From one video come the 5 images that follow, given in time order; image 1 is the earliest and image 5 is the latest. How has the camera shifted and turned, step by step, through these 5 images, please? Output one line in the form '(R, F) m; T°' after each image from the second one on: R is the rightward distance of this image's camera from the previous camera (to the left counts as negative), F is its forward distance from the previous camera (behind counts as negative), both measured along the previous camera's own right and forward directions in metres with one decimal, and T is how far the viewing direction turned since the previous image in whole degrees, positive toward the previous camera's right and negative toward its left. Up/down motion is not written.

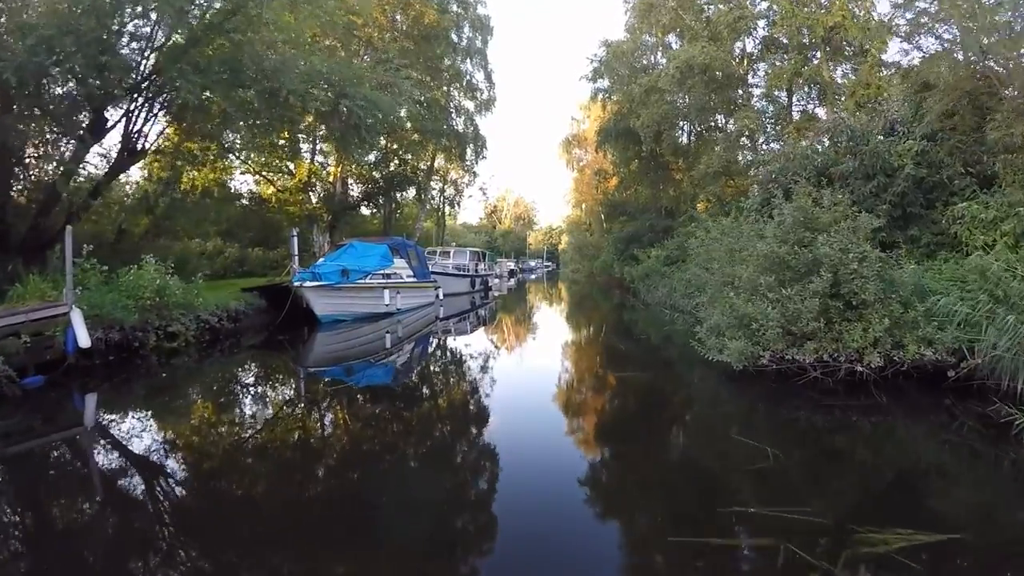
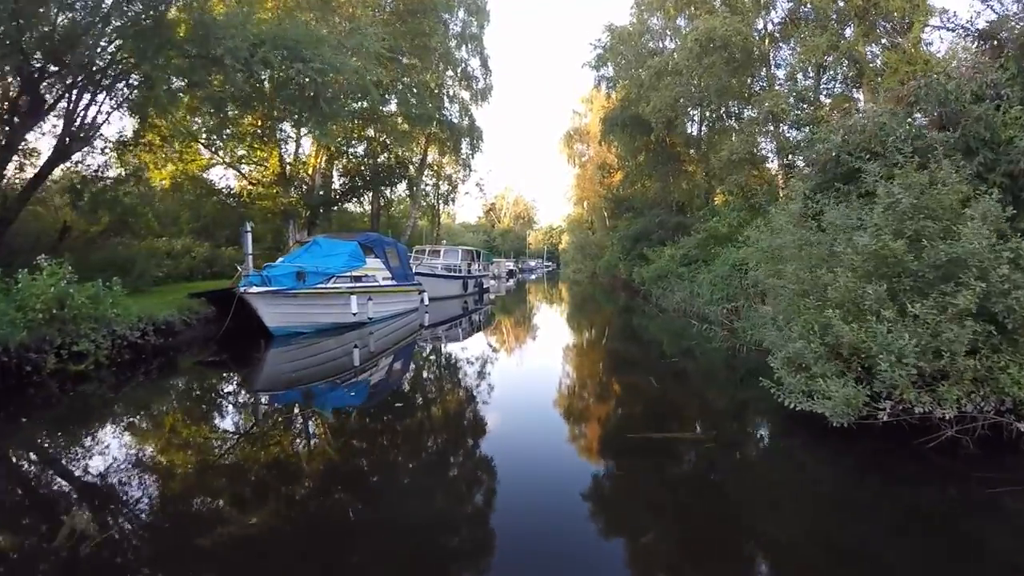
(+0.1, +1.2) m; 0°
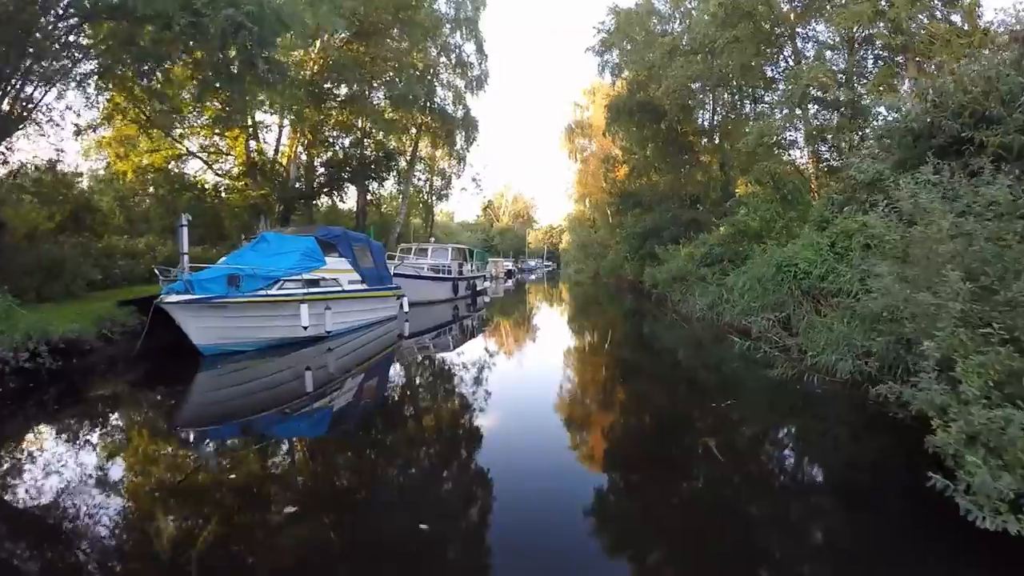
(+0.1, +1.1) m; 0°
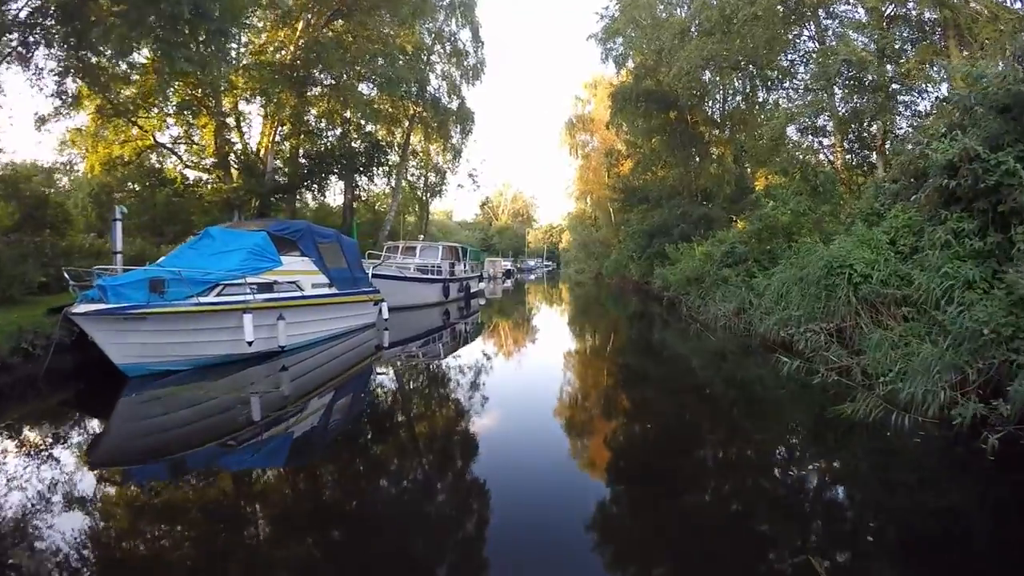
(0.0, +0.8) m; 0°
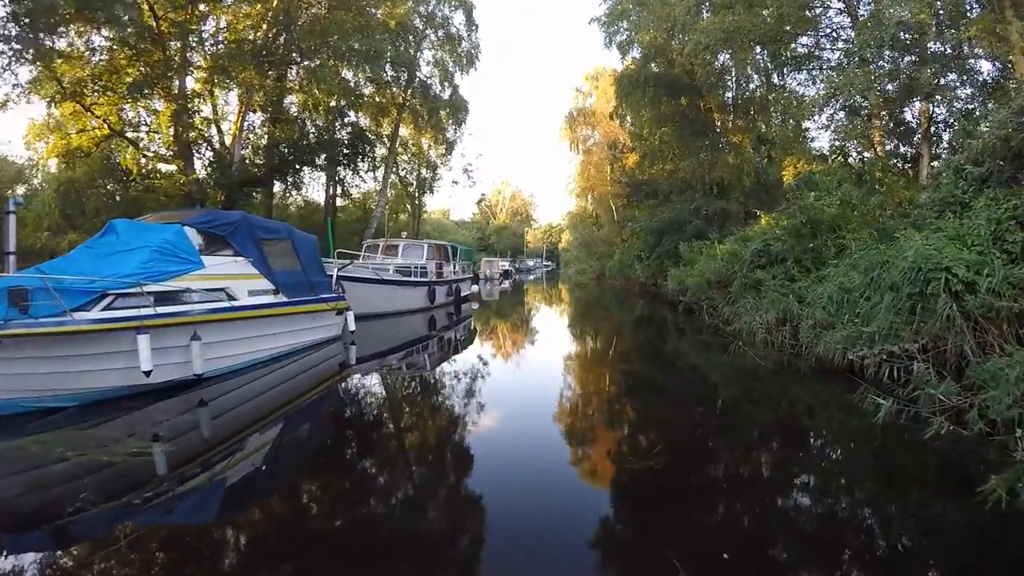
(+0.1, +0.9) m; 0°
